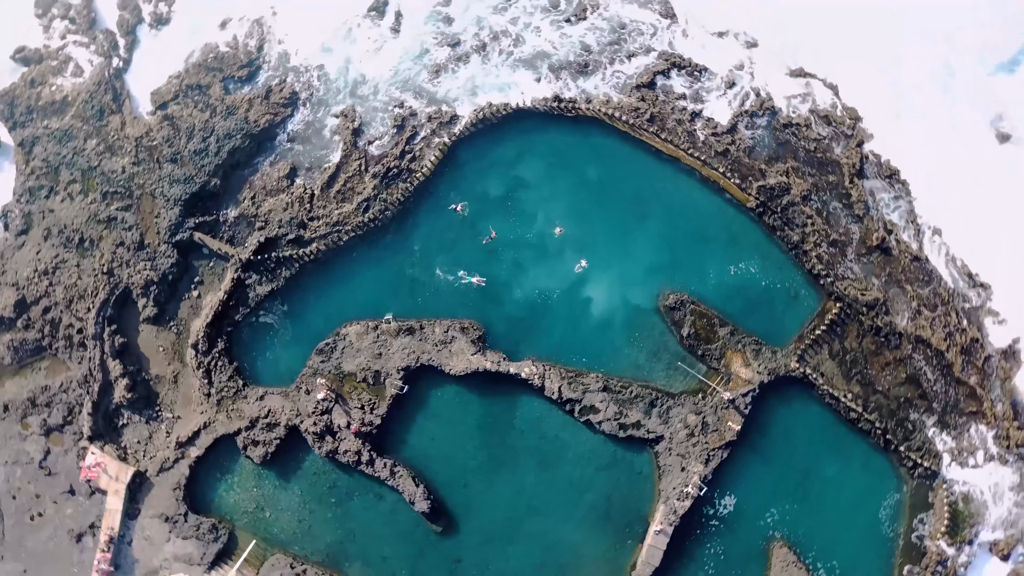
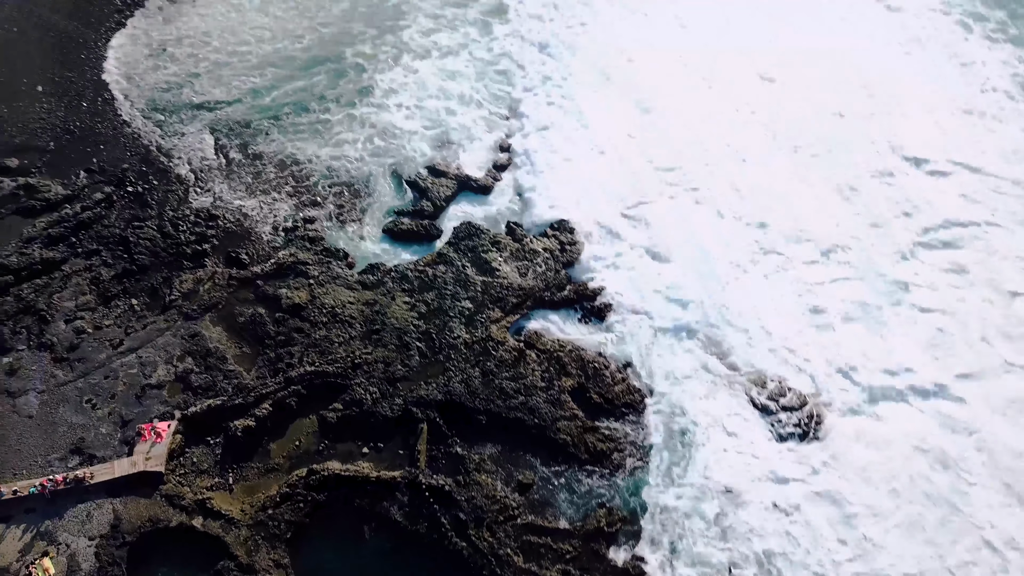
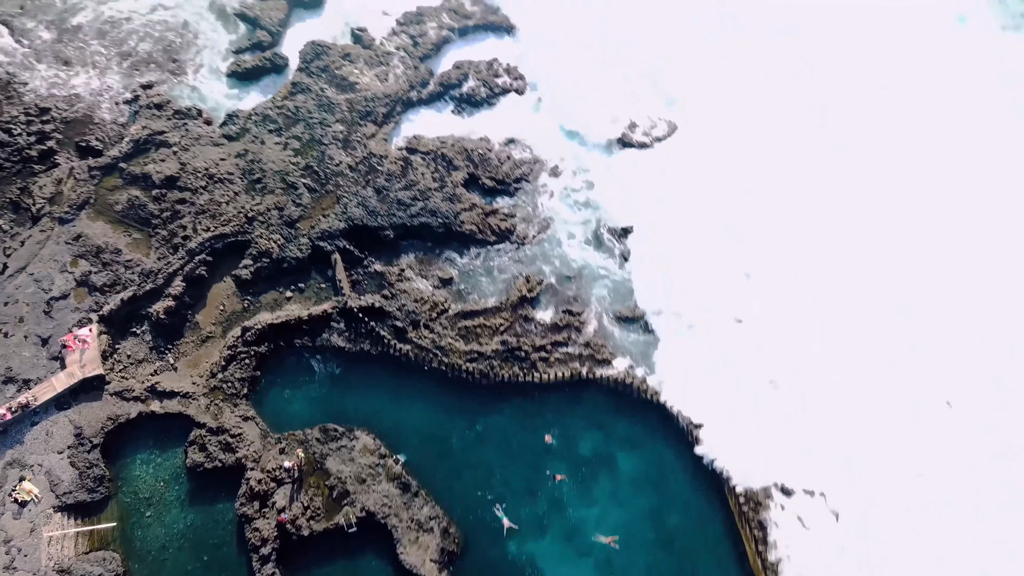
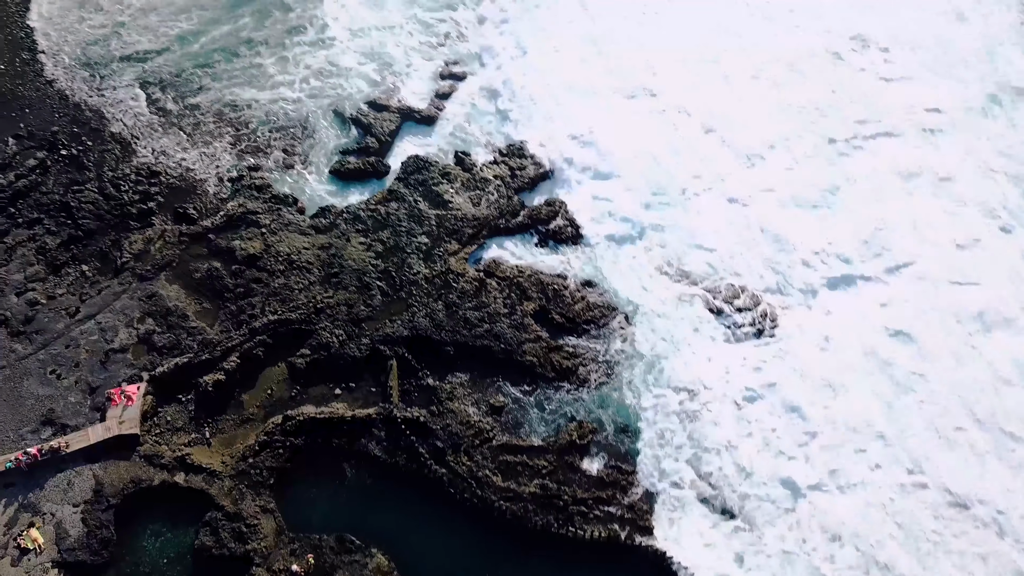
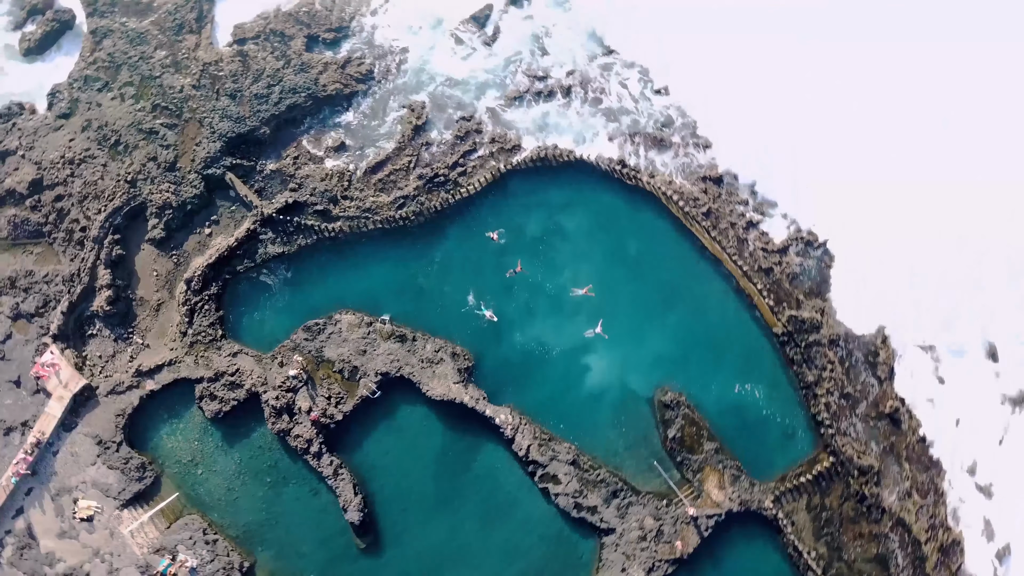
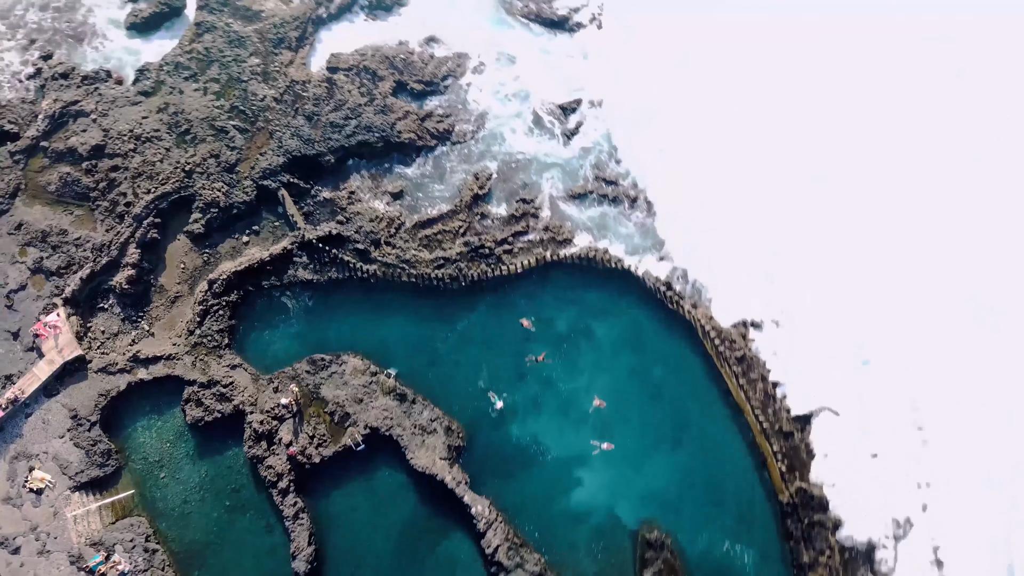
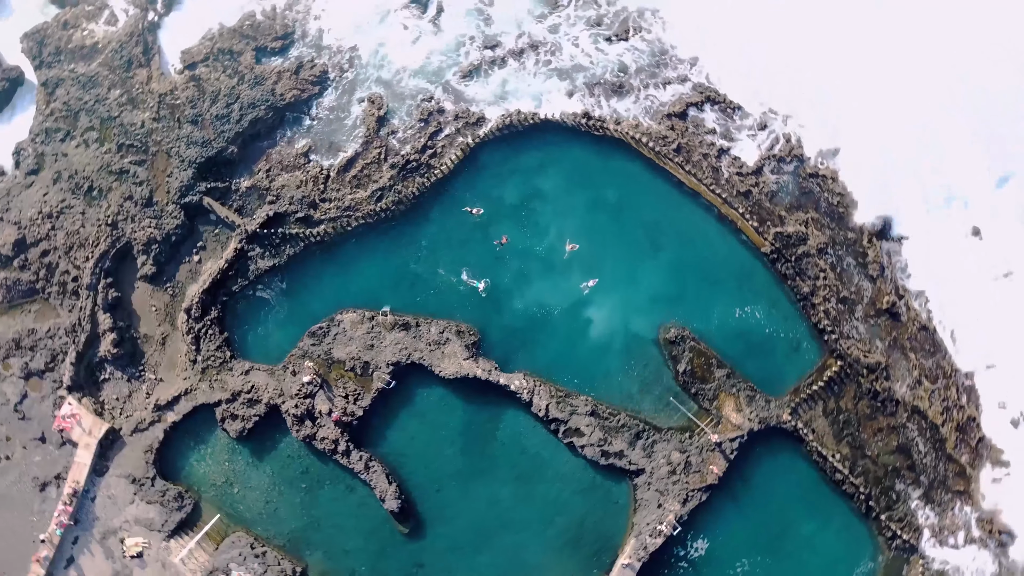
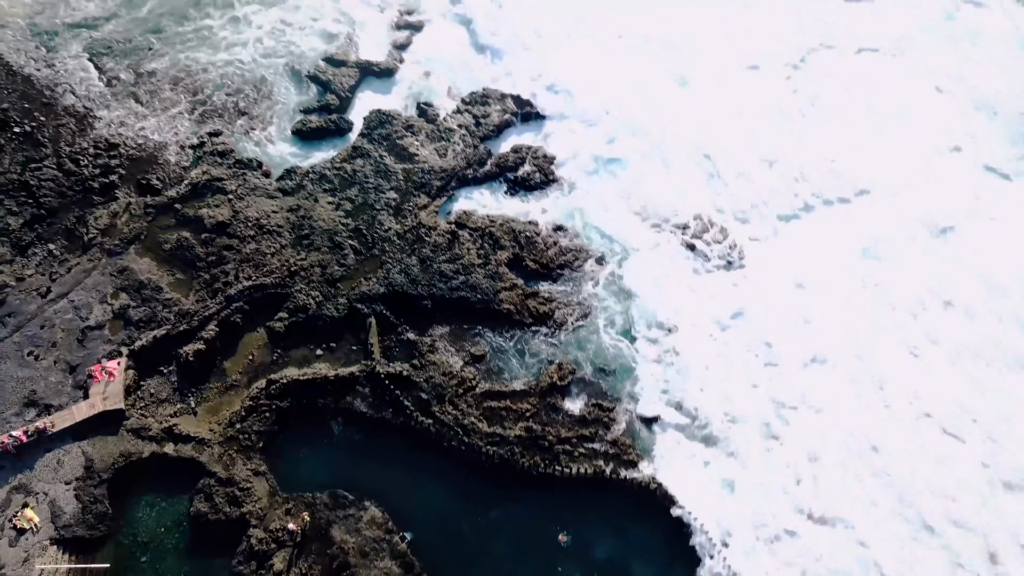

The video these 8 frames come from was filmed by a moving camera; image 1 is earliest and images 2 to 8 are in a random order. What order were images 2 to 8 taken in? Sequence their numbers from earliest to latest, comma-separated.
7, 5, 6, 3, 8, 4, 2
